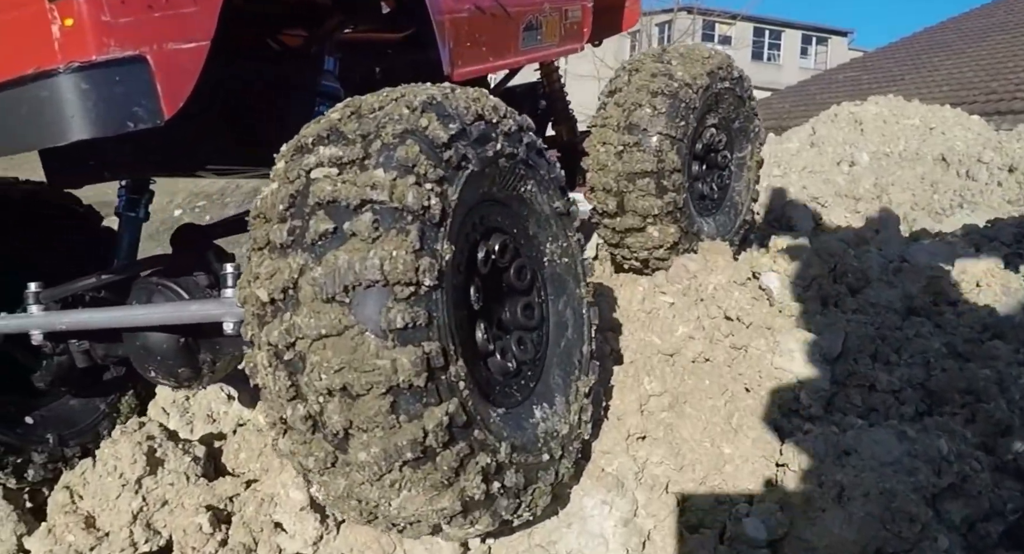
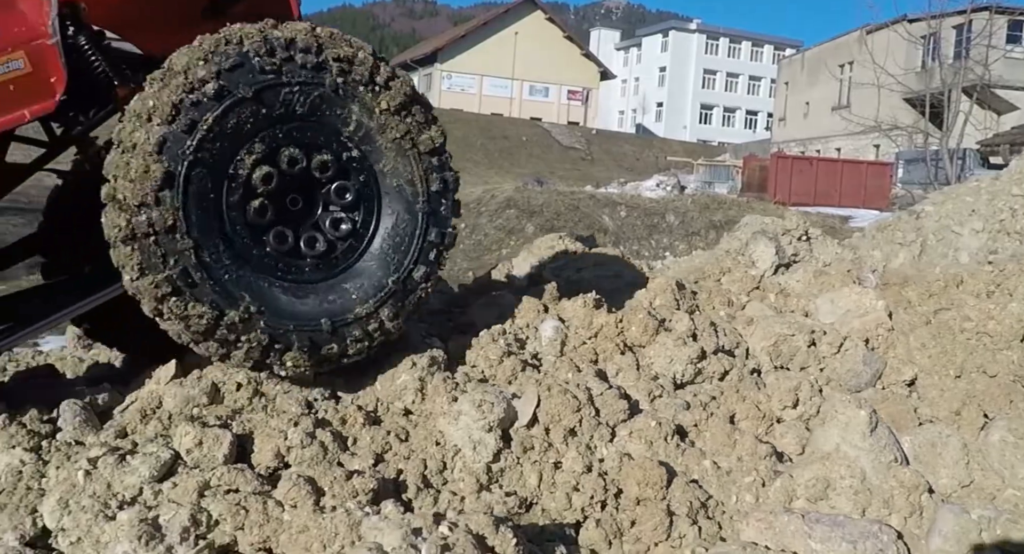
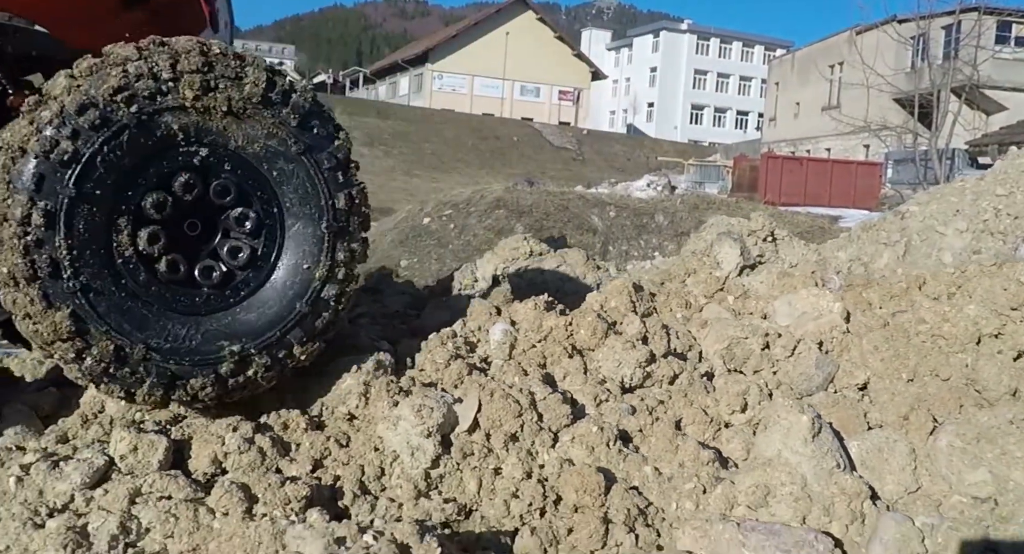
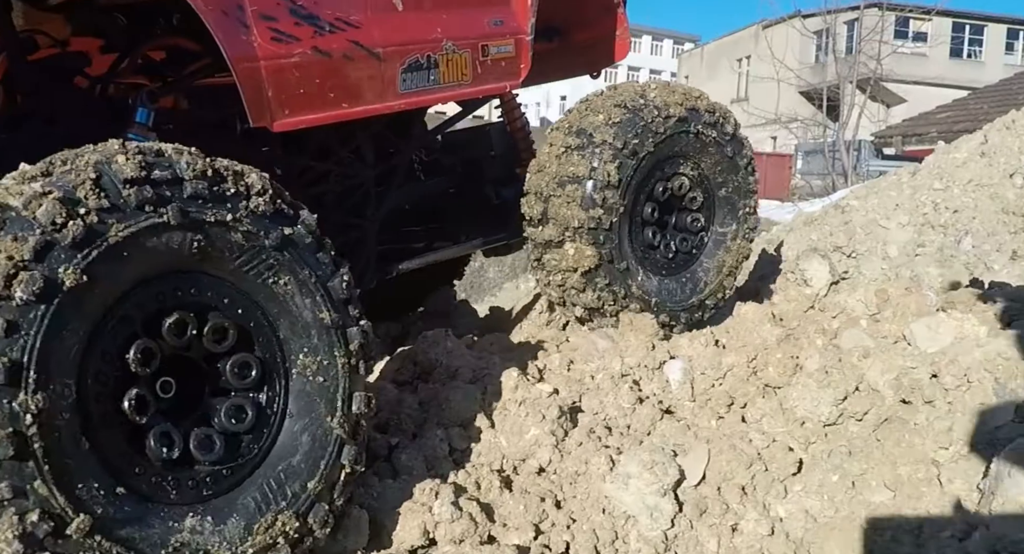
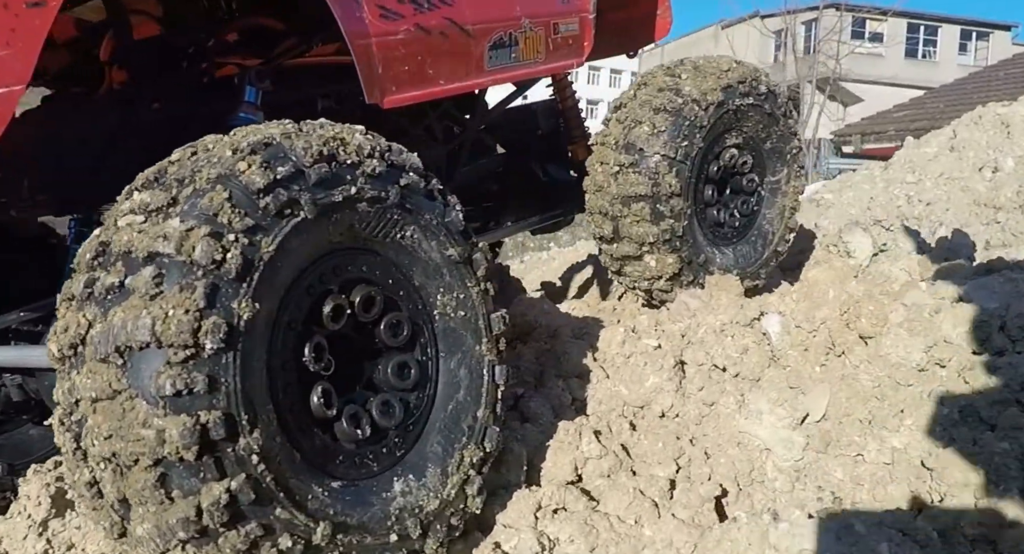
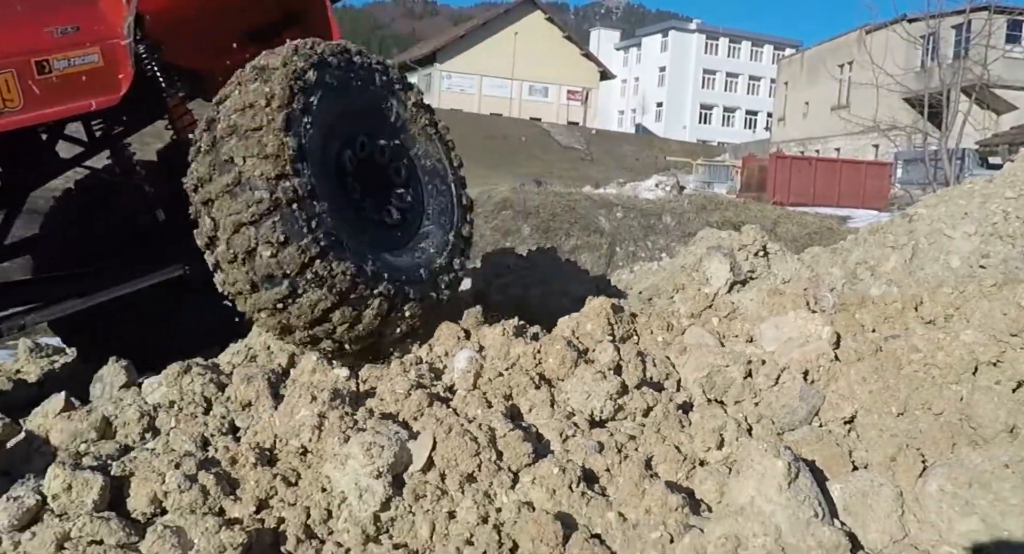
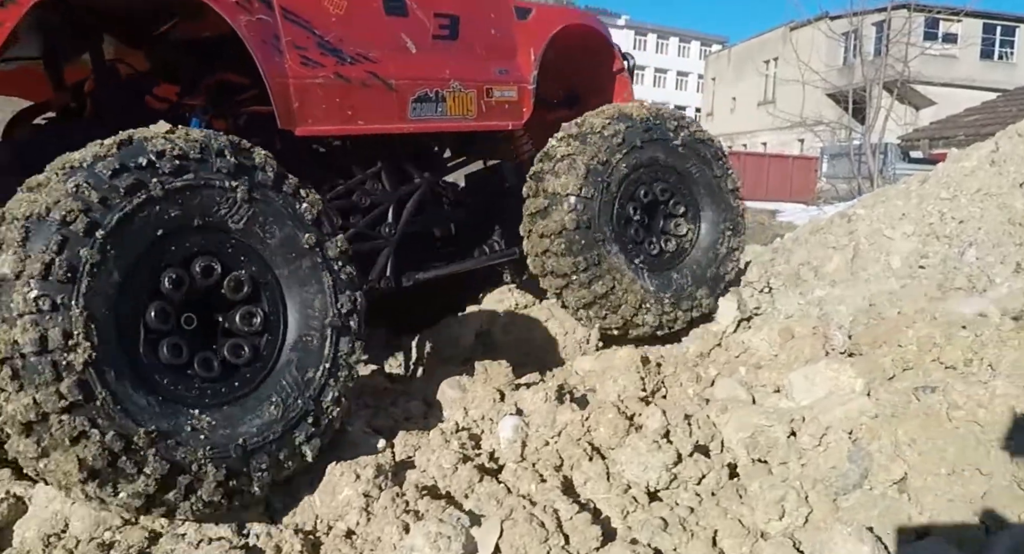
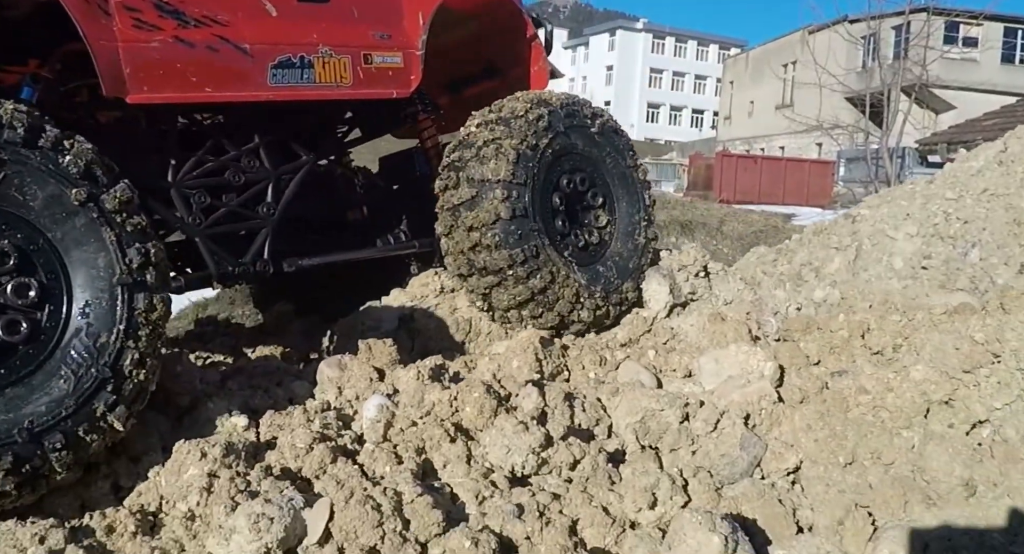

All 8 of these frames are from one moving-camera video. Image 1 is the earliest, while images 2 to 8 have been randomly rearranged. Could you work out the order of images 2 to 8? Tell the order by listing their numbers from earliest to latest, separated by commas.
5, 4, 7, 8, 6, 3, 2
